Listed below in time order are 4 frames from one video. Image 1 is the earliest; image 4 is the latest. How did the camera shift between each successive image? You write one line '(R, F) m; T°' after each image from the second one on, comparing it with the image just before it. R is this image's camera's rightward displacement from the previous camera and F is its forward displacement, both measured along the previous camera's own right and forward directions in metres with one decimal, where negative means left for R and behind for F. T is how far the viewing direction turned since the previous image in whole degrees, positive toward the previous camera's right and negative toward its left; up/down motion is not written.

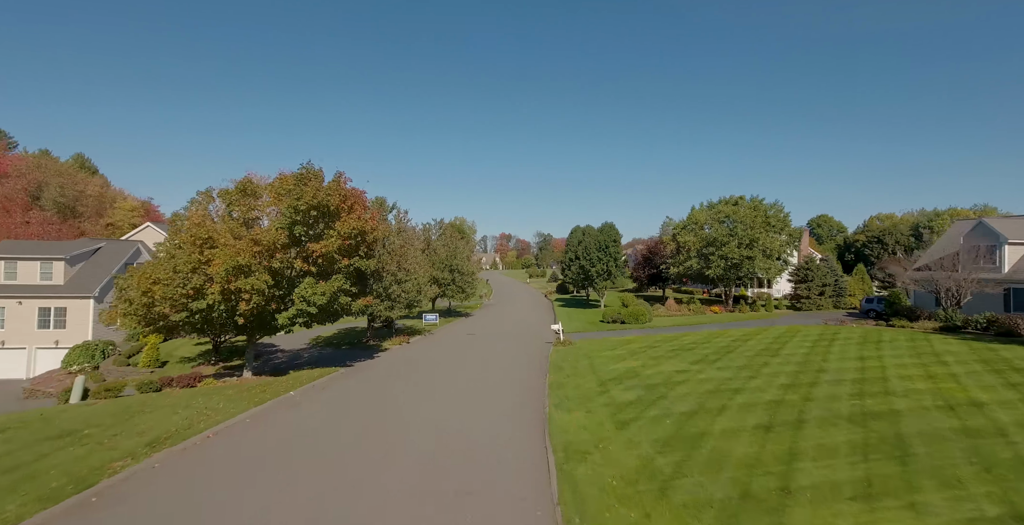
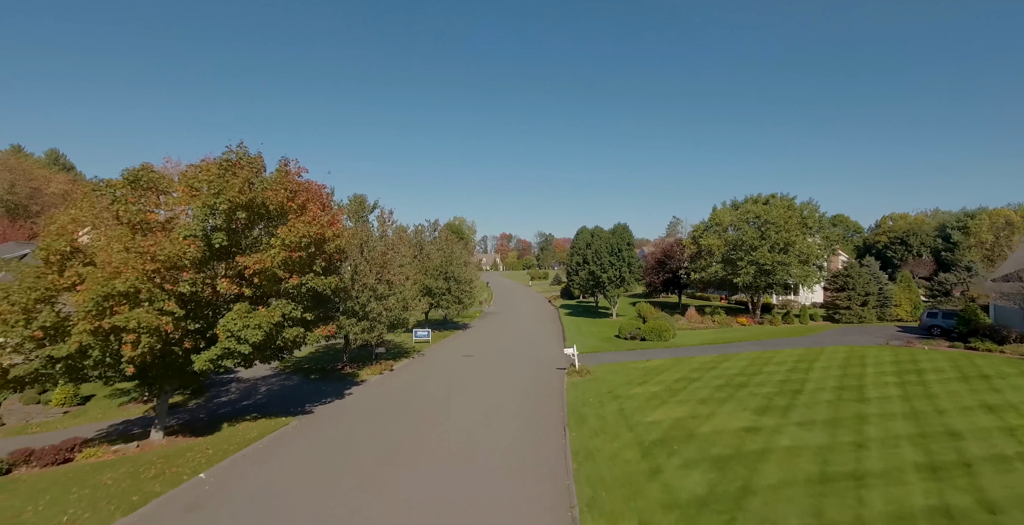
(-0.1, +3.0) m; 0°
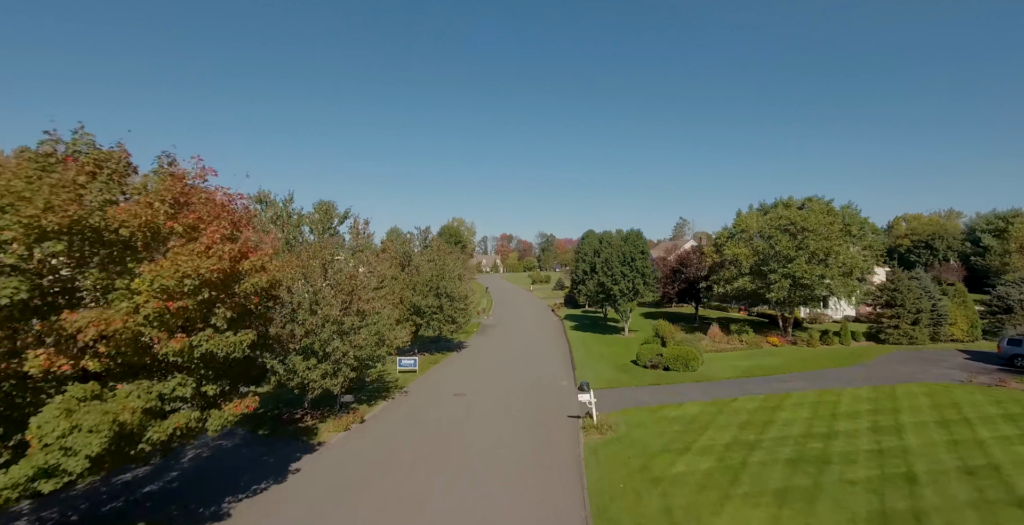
(0.0, +3.0) m; 0°
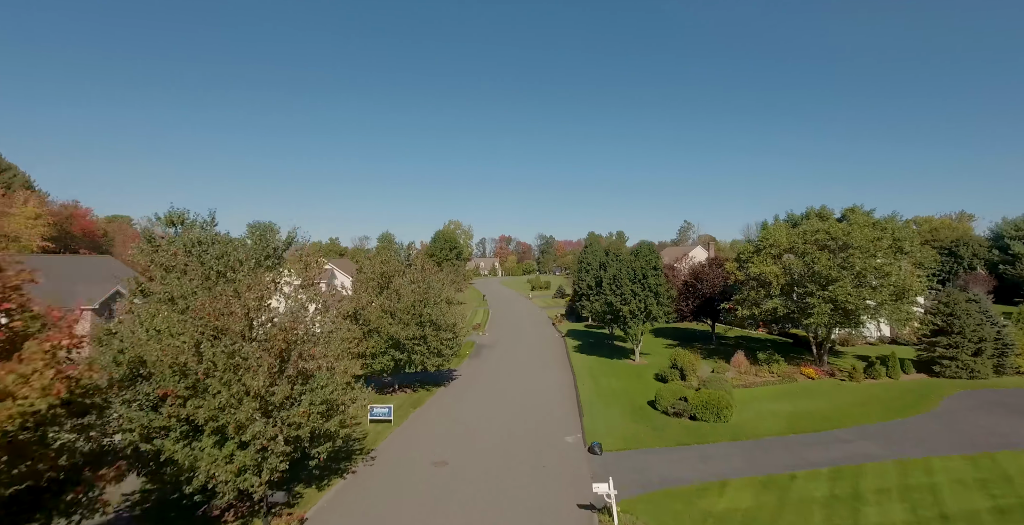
(+0.1, +3.0) m; 0°
